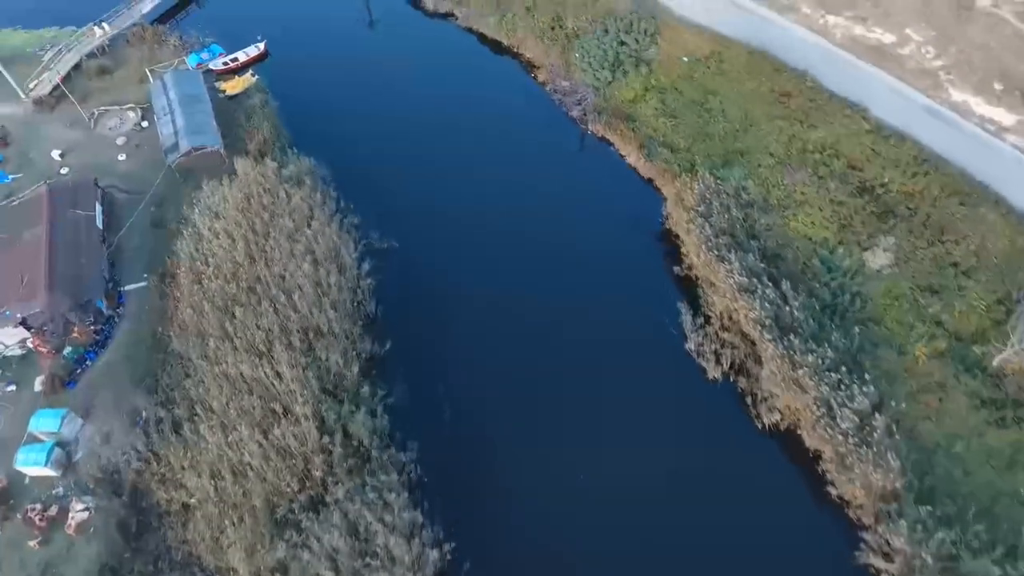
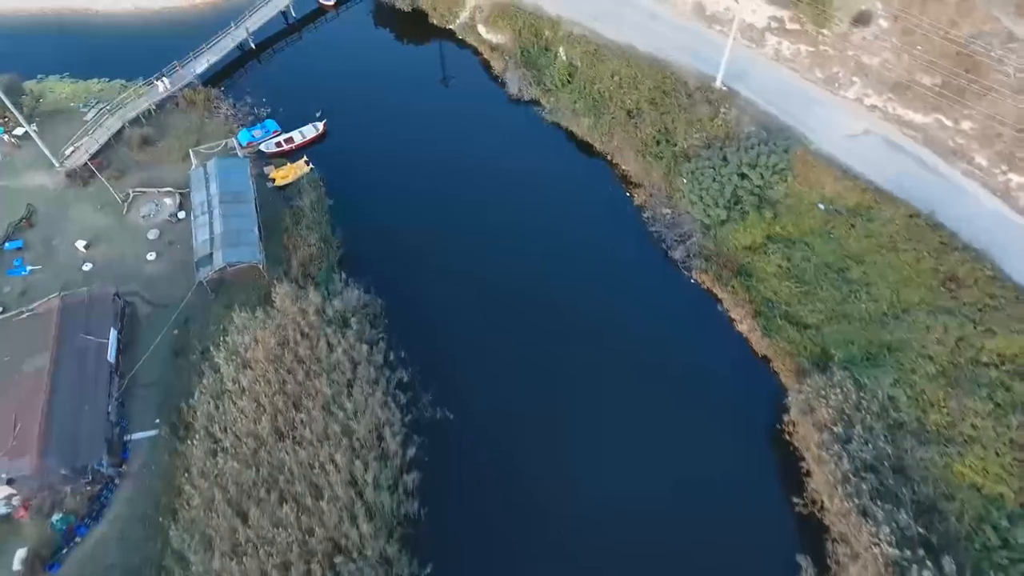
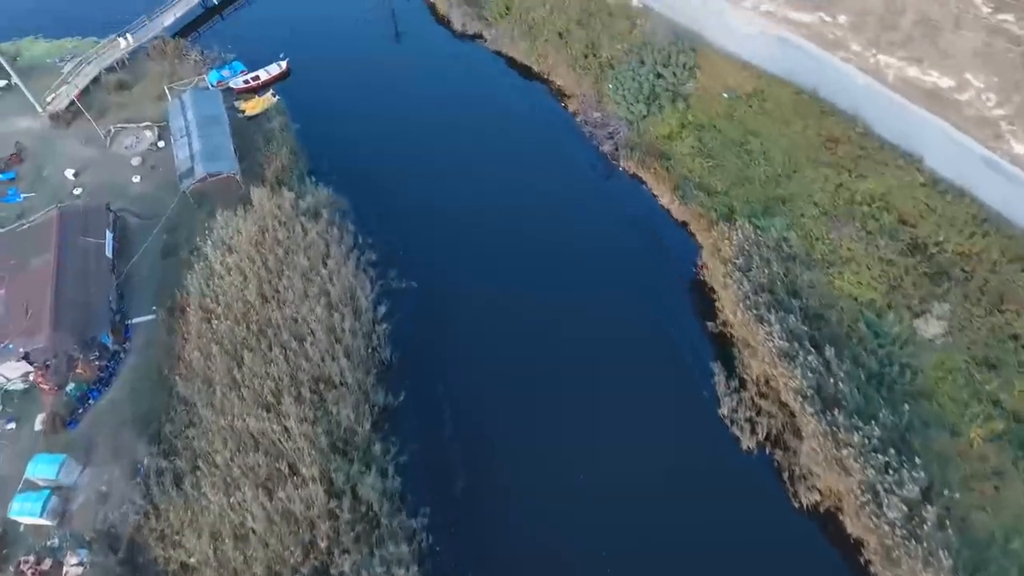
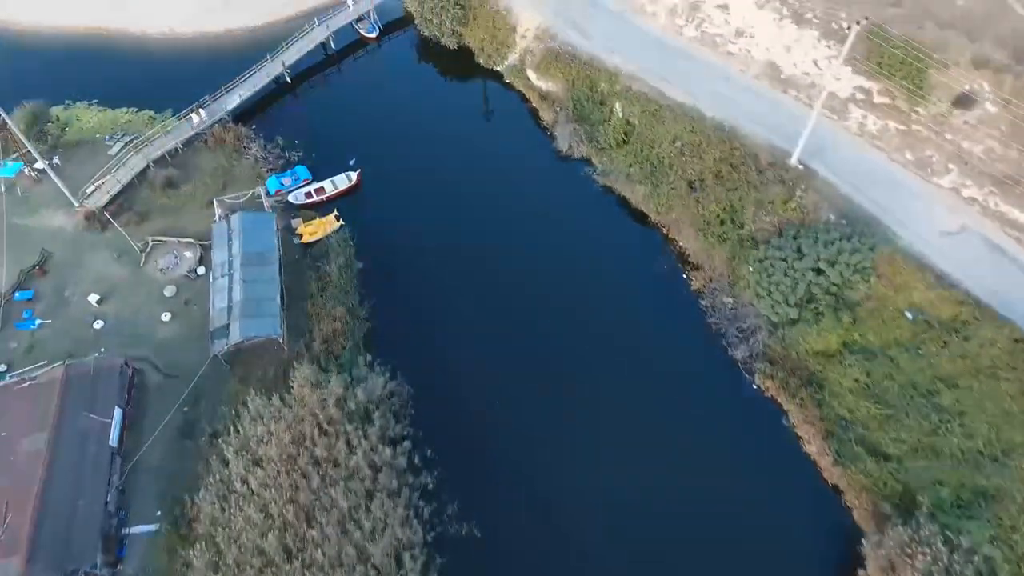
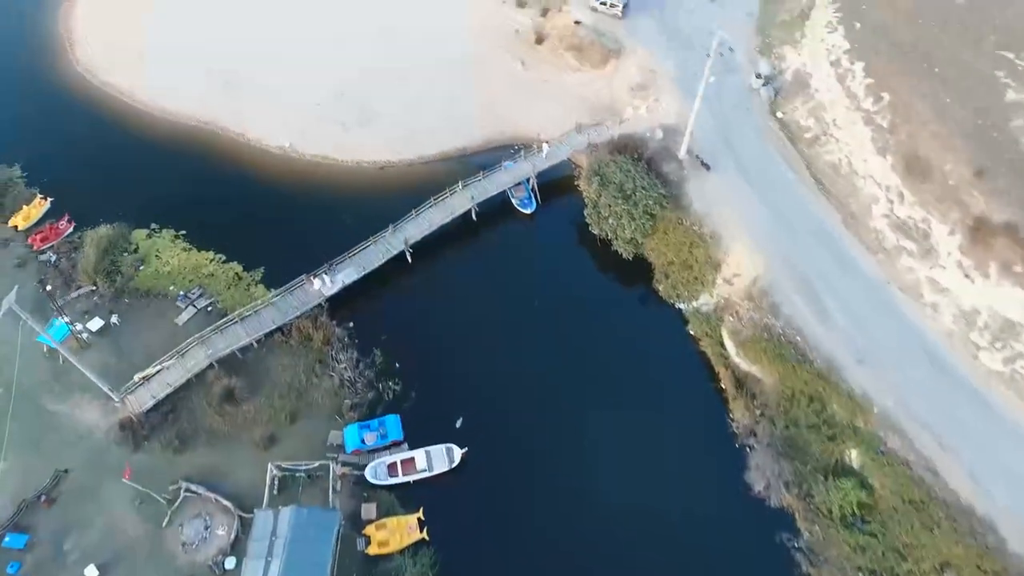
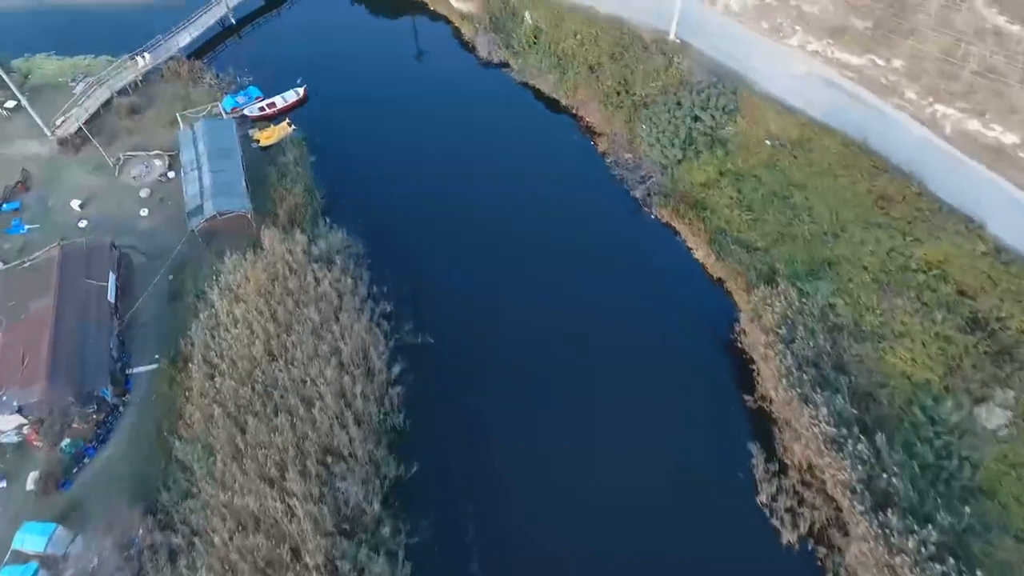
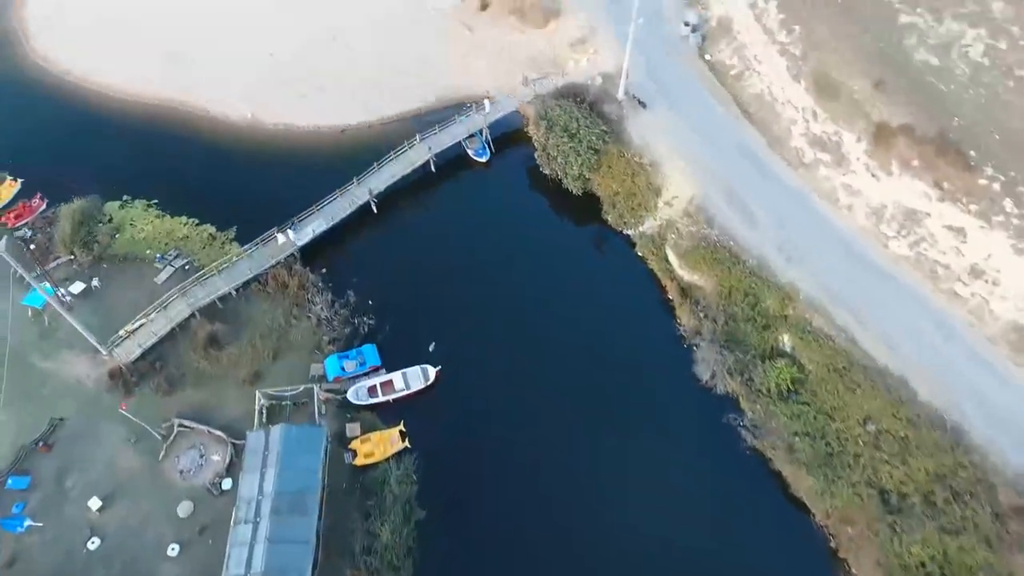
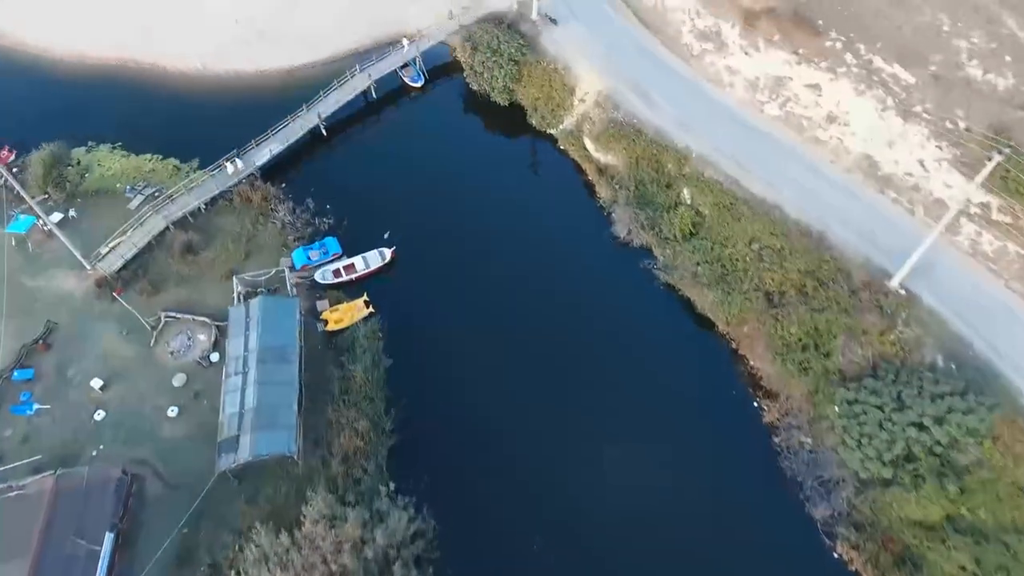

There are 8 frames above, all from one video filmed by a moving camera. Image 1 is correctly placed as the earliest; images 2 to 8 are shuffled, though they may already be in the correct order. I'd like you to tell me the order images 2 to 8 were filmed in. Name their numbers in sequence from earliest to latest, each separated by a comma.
3, 6, 2, 4, 8, 7, 5
